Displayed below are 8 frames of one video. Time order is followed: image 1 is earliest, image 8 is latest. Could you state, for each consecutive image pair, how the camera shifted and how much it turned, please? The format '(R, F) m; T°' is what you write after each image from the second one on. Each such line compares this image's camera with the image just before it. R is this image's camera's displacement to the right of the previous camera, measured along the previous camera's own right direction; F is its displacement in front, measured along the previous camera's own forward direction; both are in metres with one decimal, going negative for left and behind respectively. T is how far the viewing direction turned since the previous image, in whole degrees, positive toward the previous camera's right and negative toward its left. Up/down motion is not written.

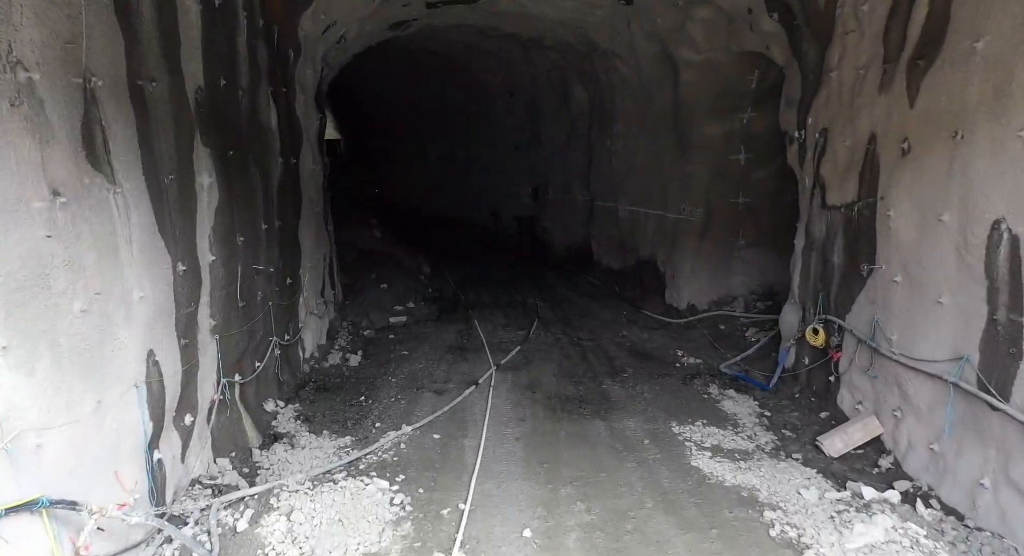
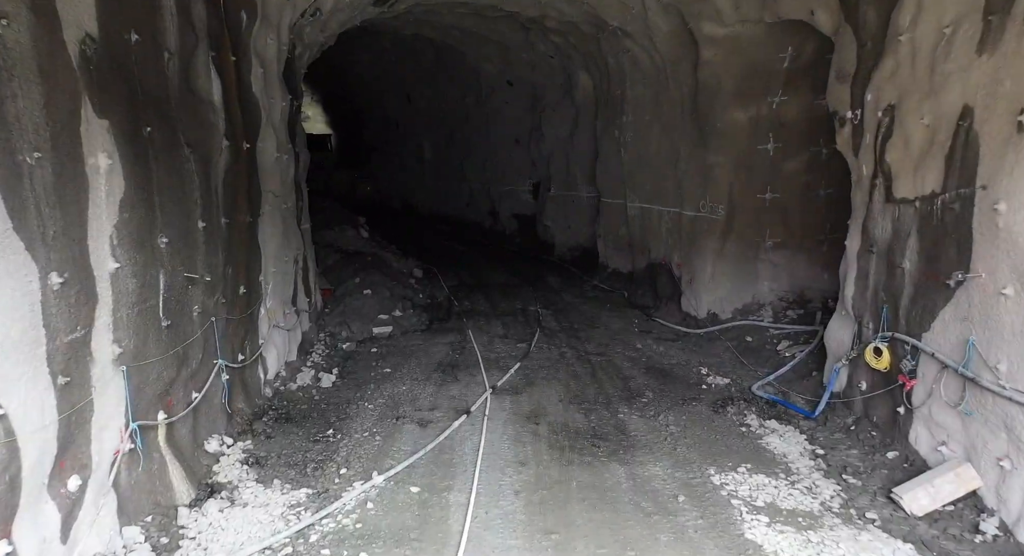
(0.0, +0.9) m; 0°
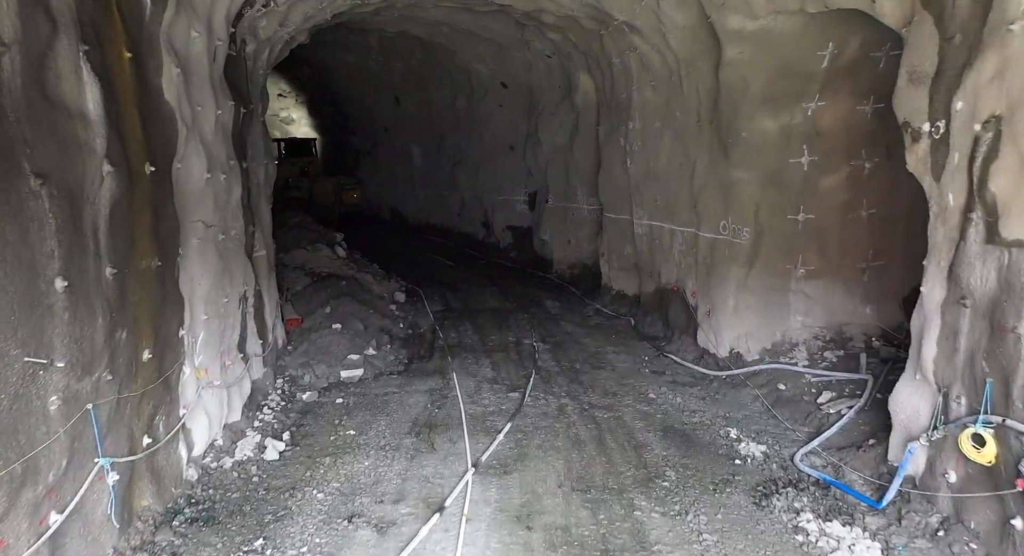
(+0.1, +1.0) m; 0°
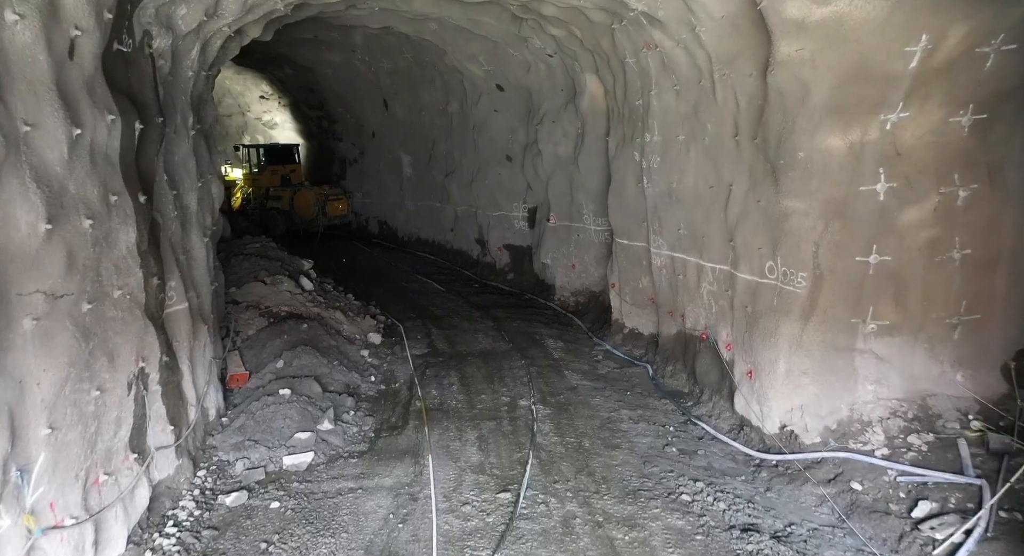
(+0.1, +1.4) m; 0°
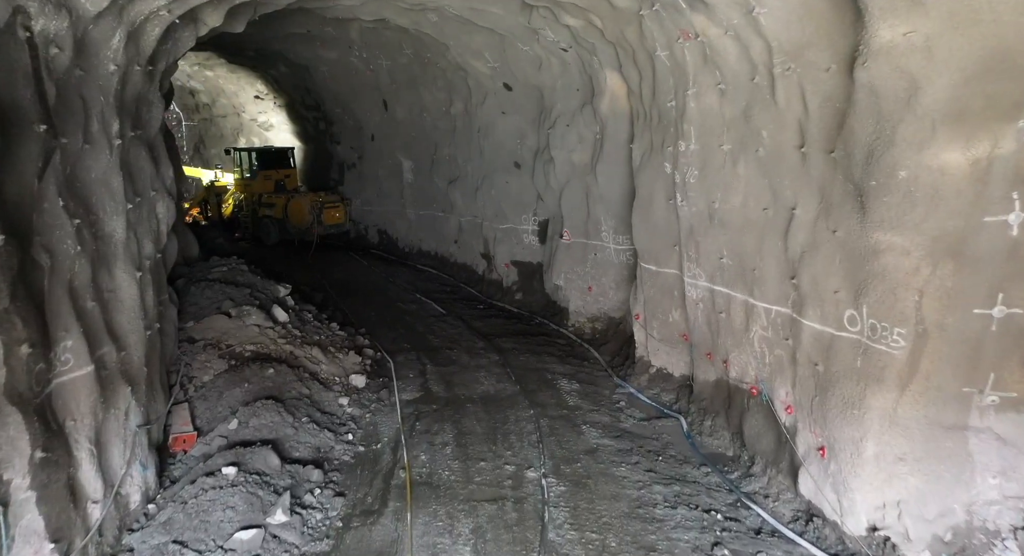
(0.0, +1.2) m; -1°
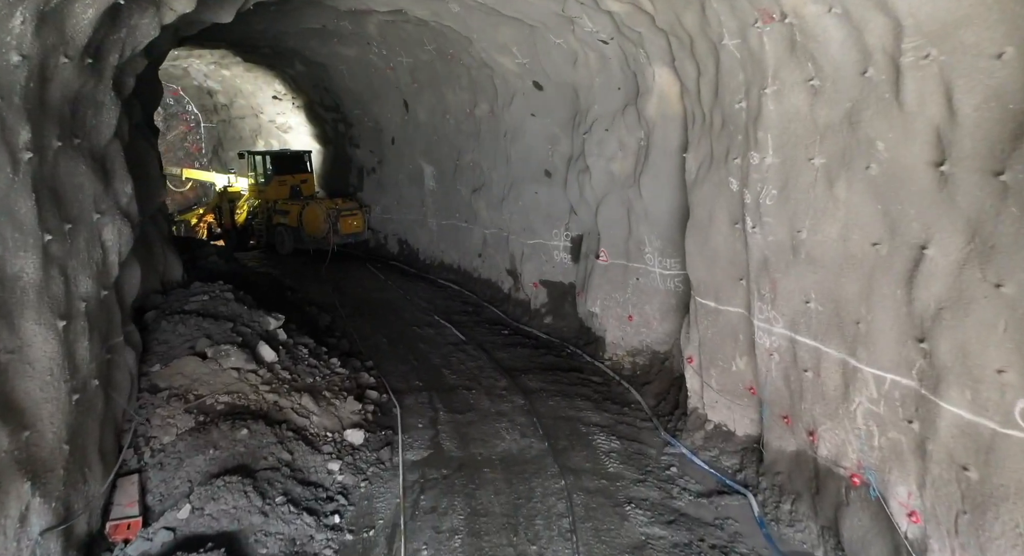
(0.0, +1.2) m; -2°
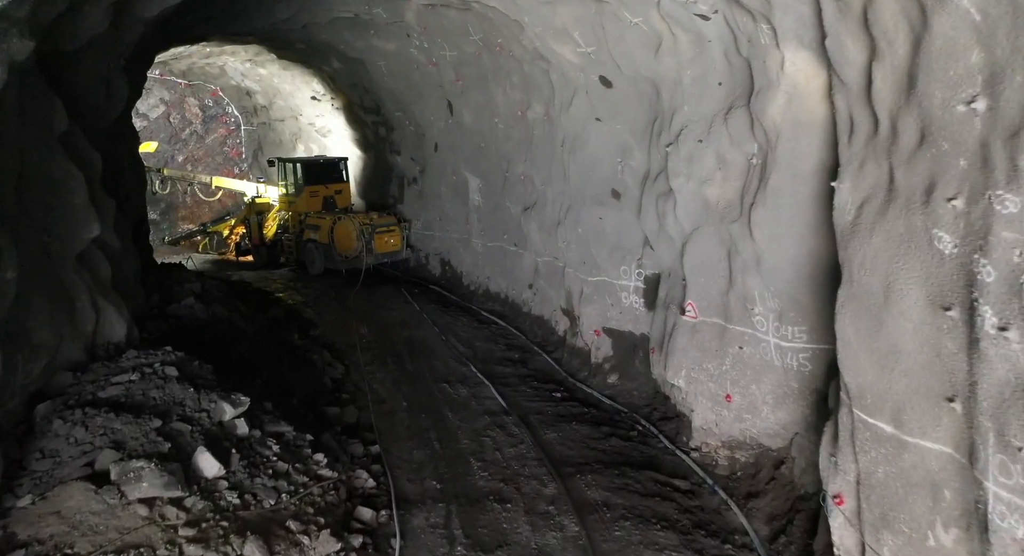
(0.0, +2.1) m; -5°
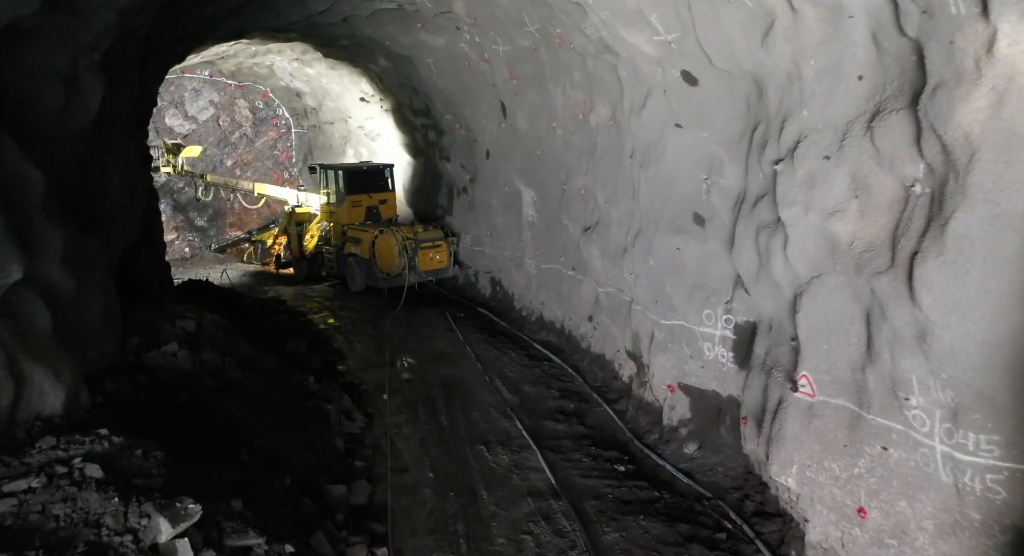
(+0.1, +1.5) m; -5°
